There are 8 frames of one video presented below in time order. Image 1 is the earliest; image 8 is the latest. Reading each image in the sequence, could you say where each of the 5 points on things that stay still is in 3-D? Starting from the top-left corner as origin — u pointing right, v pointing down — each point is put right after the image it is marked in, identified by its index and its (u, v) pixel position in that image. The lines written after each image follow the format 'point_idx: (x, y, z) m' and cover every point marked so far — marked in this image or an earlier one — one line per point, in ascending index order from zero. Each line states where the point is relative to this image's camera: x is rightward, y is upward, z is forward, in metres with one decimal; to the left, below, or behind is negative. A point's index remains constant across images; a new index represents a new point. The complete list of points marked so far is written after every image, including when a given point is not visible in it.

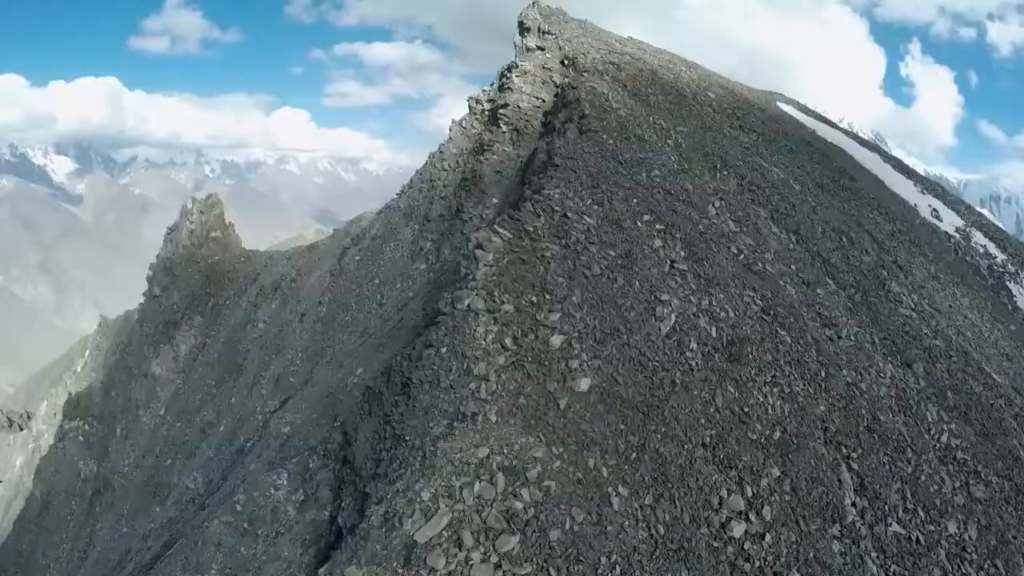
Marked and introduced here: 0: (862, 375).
0: (+9.8, -2.6, +19.0) m
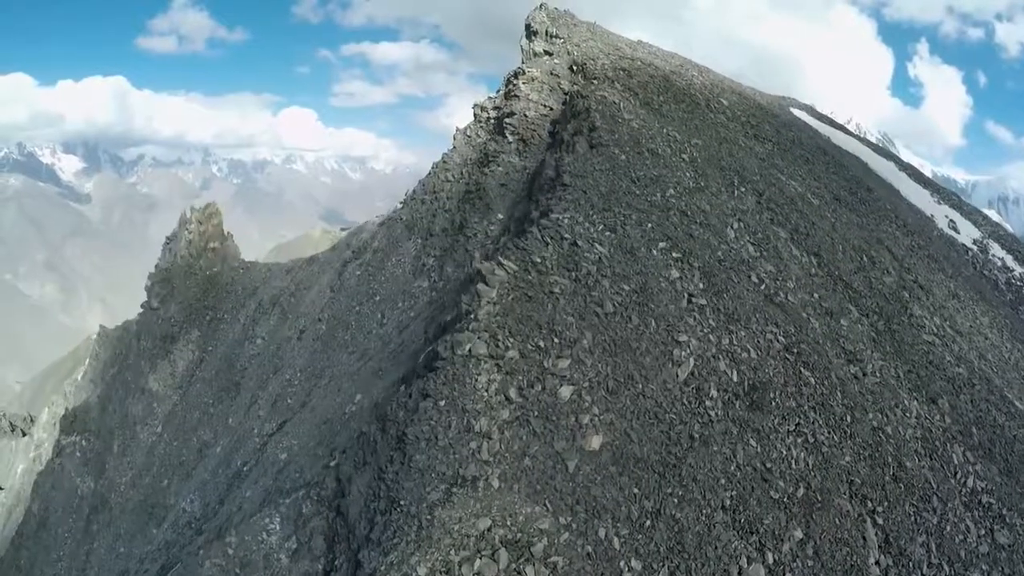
0: (+10.0, -3.5, +17.9) m
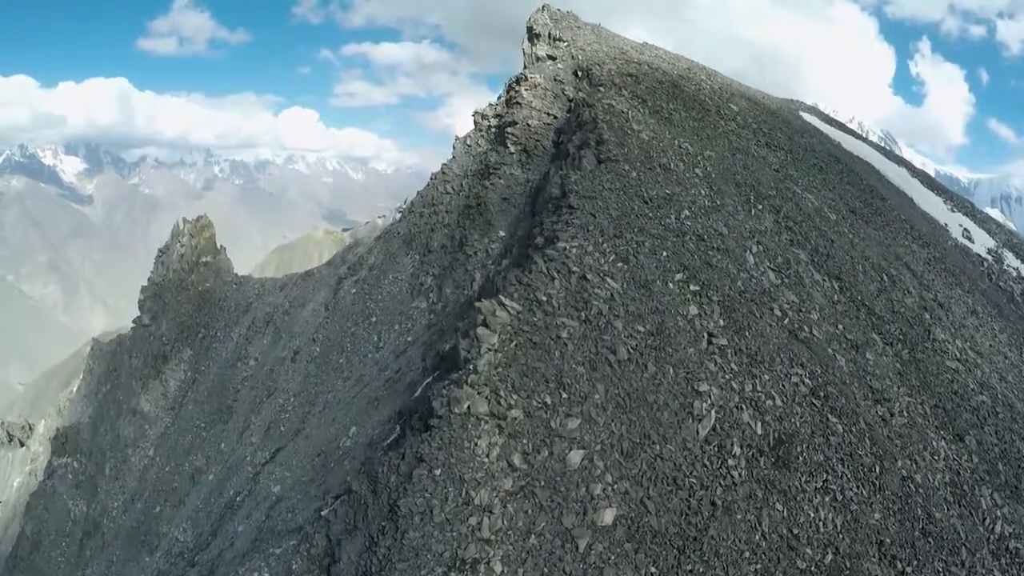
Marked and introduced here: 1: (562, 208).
0: (+10.0, -4.3, +16.7) m
1: (+1.5, +2.3, +19.5) m
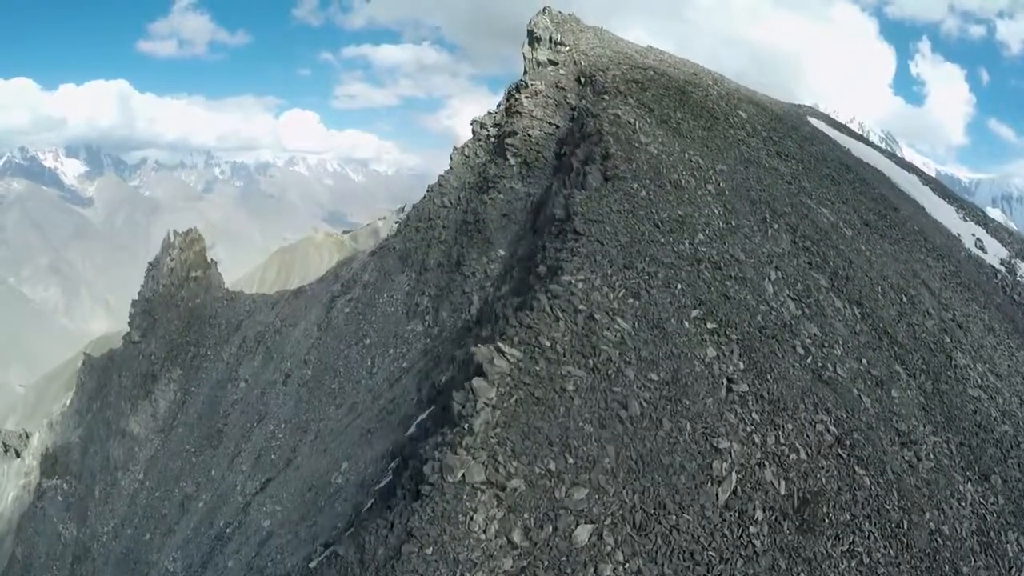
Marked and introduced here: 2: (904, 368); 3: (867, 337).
0: (+10.0, -5.1, +15.6) m
1: (+1.5, +1.4, +18.4) m
2: (+11.7, -2.4, +20.1) m
3: (+10.4, -1.4, +19.7) m
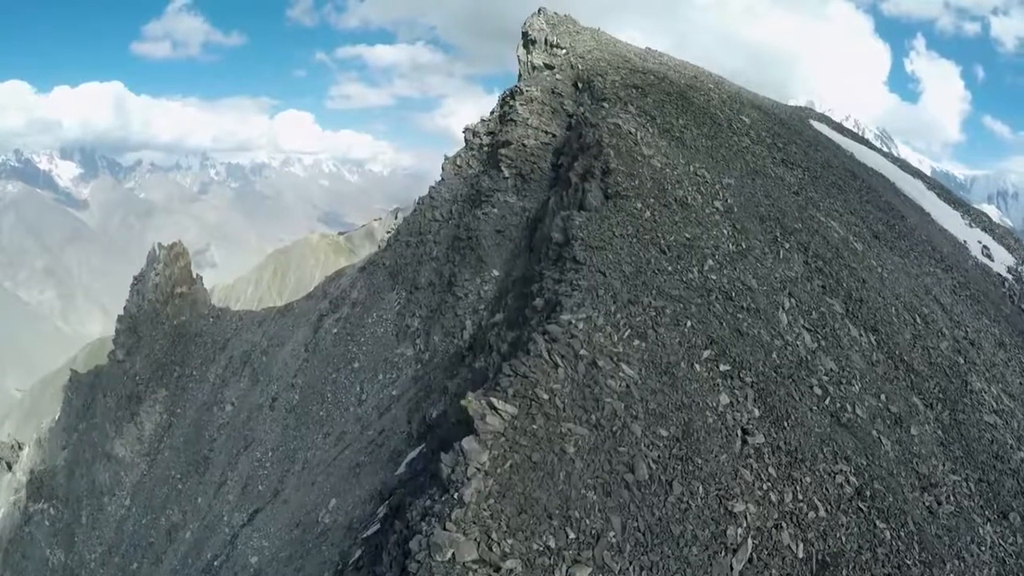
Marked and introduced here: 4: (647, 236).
0: (+10.0, -5.9, +14.6) m
1: (+1.4, +0.6, +17.4) m
2: (+11.6, -3.2, +19.2) m
3: (+10.3, -2.2, +18.8) m
4: (+4.0, +1.5, +19.4) m
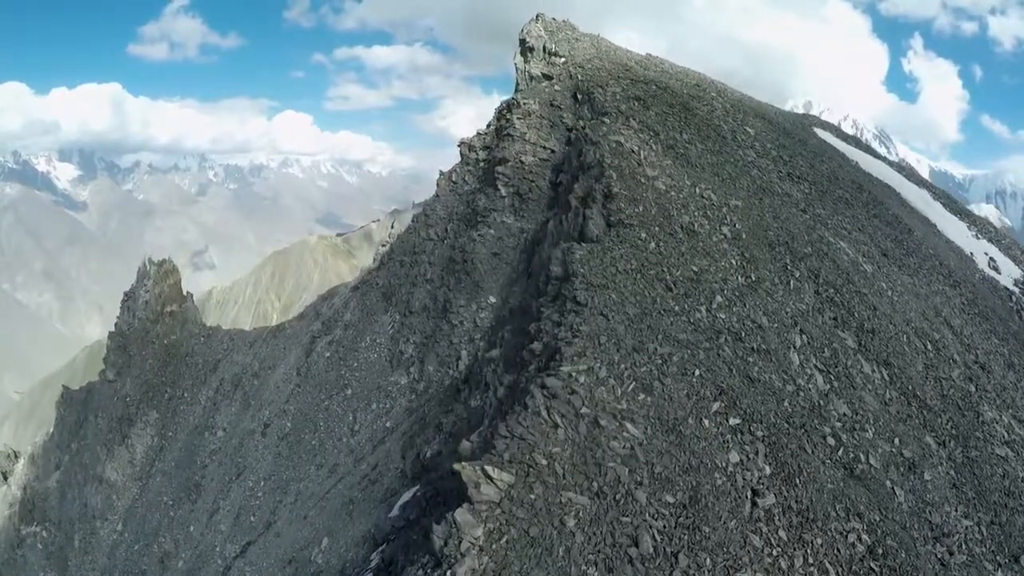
0: (+10.0, -6.9, +14.2) m
1: (+1.3, -0.5, +17.0) m
2: (+11.5, -4.2, +18.7) m
3: (+10.3, -3.2, +18.3) m
4: (+4.0, +0.5, +18.9) m
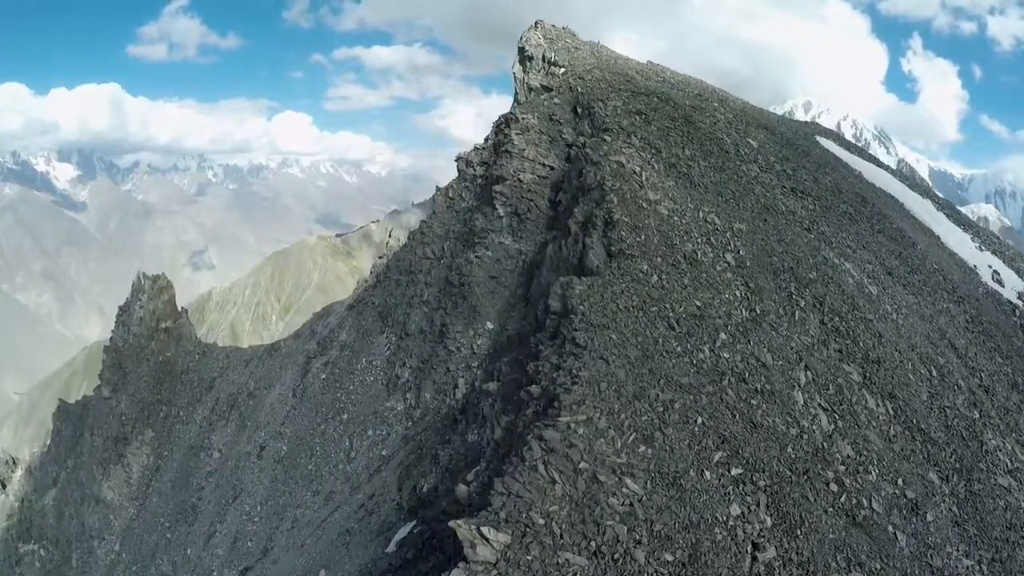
0: (+9.9, -7.9, +14.1) m
1: (+1.3, -1.5, +16.8) m
2: (+11.5, -5.2, +18.6) m
3: (+10.2, -4.2, +18.2) m
4: (+3.9, -0.6, +18.8) m
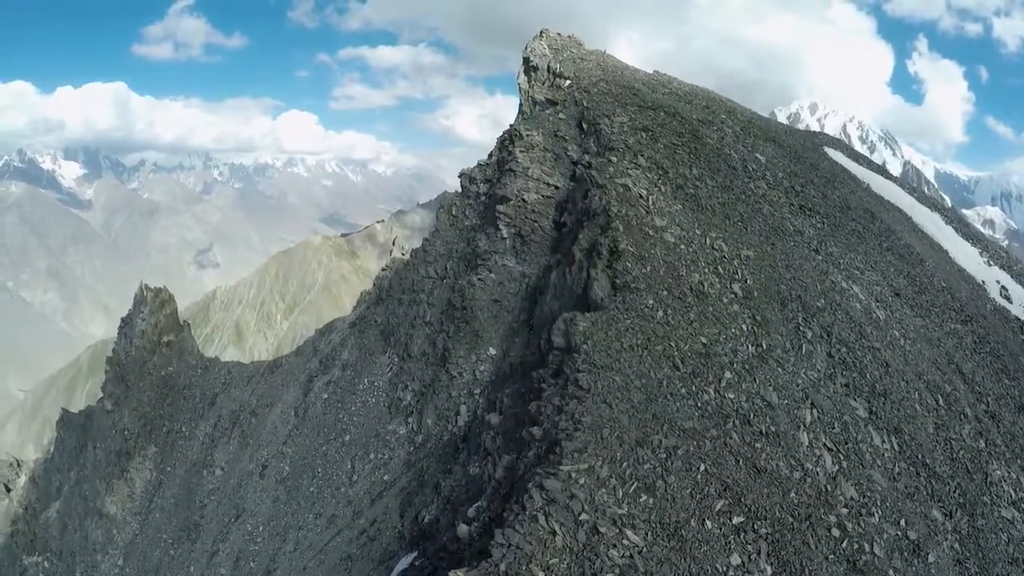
0: (+9.9, -9.0, +14.0) m
1: (+1.3, -2.5, +16.9) m
2: (+11.5, -6.2, +18.6) m
3: (+10.3, -5.3, +18.2) m
4: (+4.0, -1.6, +18.8) m
